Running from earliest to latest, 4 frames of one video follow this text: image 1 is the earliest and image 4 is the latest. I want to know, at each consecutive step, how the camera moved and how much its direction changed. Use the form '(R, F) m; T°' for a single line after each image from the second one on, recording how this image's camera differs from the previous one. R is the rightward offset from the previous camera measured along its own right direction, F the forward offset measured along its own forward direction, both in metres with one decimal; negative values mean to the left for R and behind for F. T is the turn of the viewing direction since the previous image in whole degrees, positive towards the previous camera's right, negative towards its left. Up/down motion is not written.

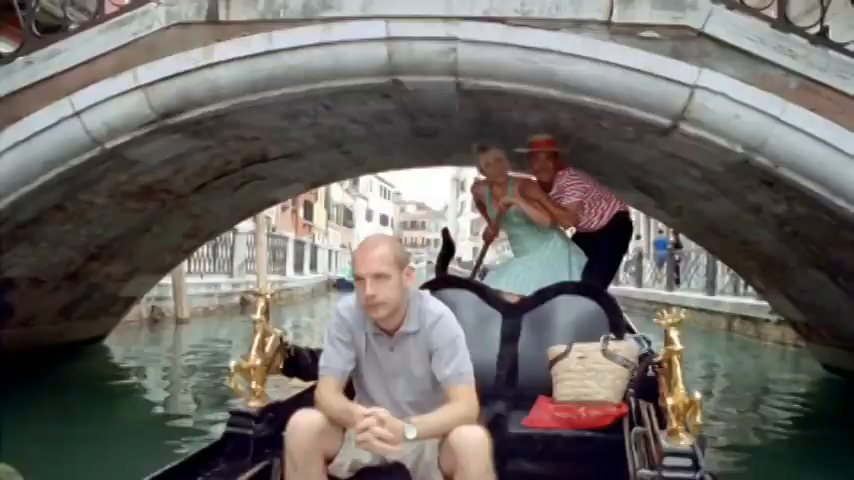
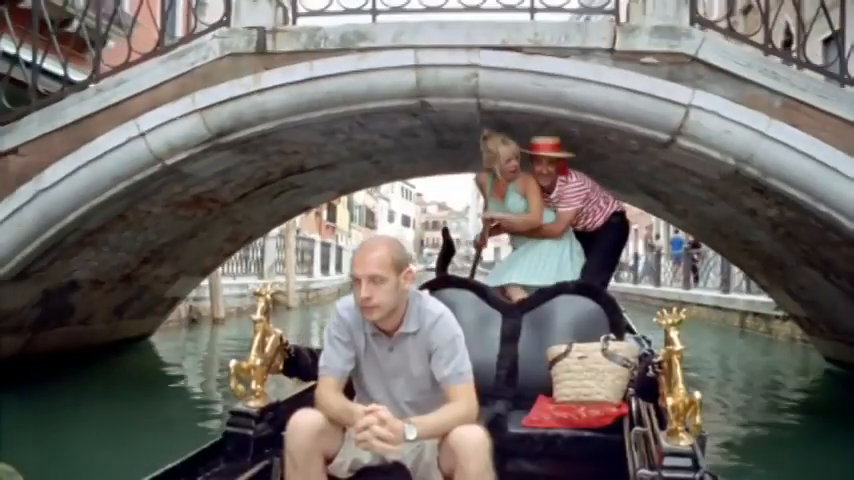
(+0.5, -0.3) m; -6°
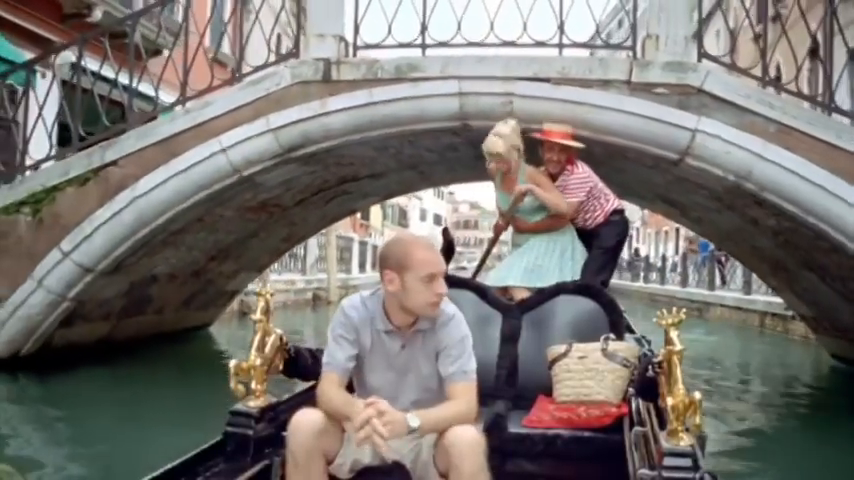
(+0.8, -0.6) m; -9°
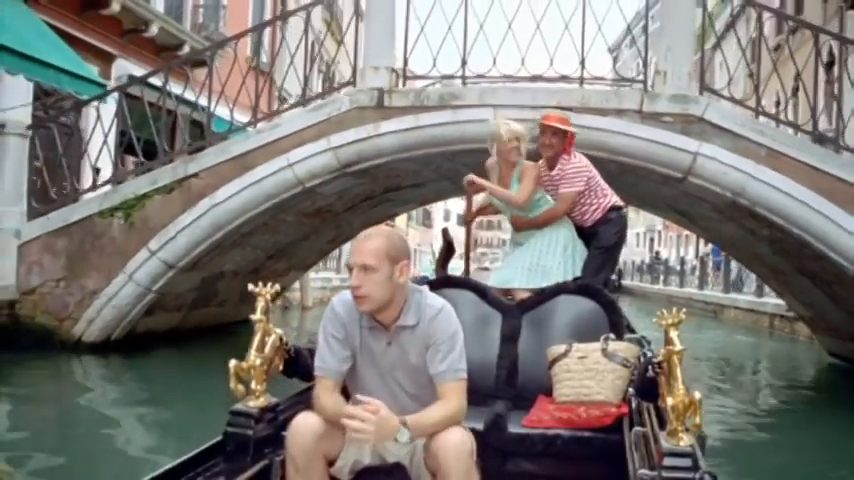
(+1.1, -0.4) m; -11°
